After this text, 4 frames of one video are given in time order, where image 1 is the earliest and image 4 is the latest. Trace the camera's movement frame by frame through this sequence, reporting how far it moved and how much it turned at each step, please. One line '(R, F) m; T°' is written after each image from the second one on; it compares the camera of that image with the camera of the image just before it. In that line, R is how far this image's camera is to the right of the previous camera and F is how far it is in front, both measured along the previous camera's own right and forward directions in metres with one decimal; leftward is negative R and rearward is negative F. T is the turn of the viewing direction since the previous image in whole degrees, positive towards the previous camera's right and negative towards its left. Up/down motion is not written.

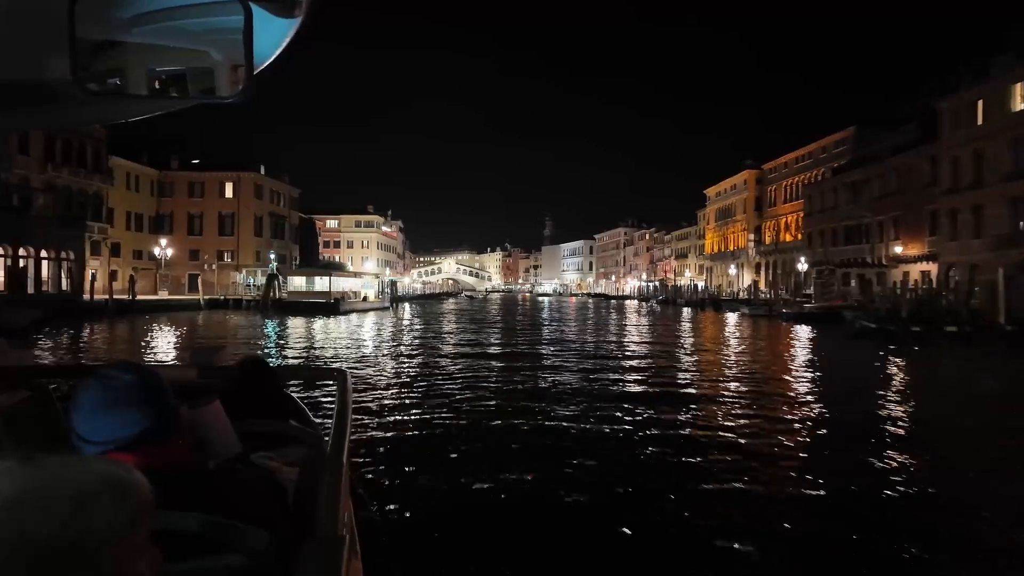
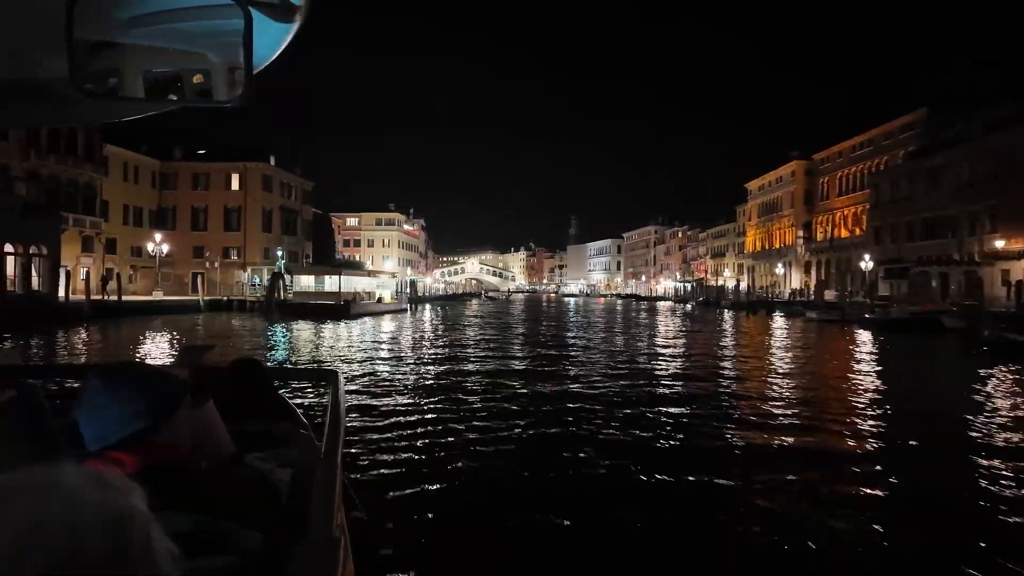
(+0.9, +0.4) m; -6°
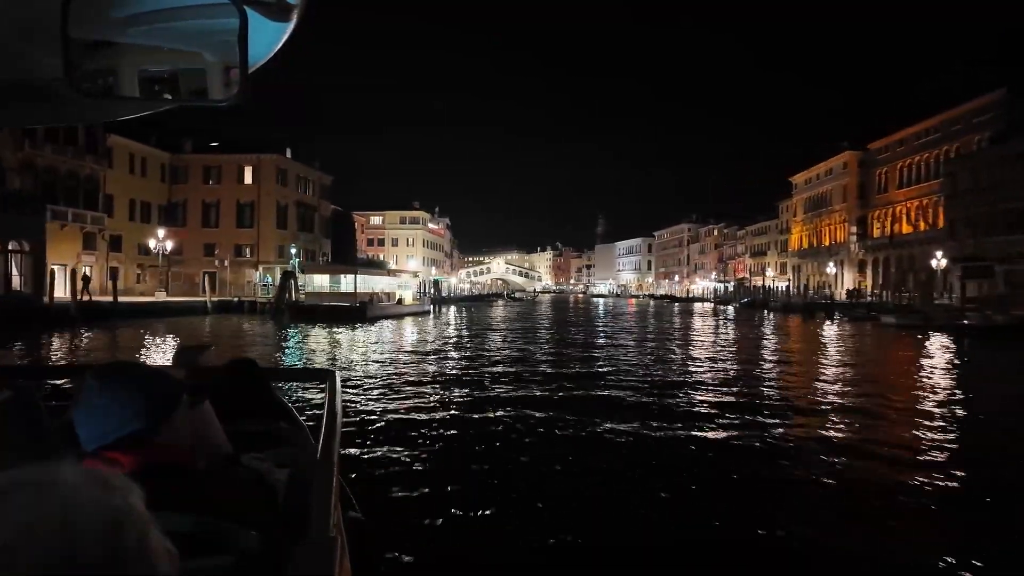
(+0.8, +0.4) m; -6°
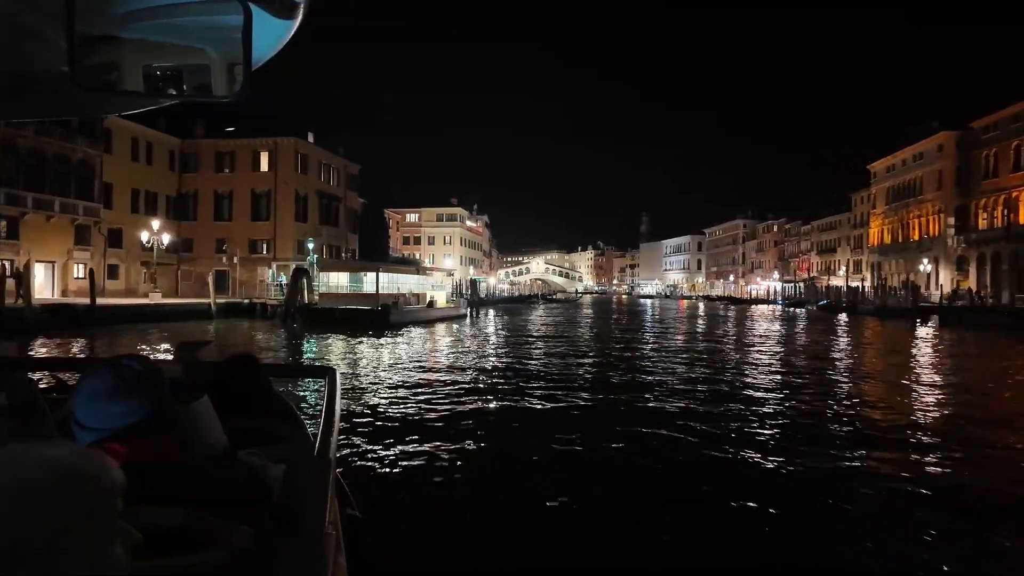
(+1.4, +0.6) m; -11°
